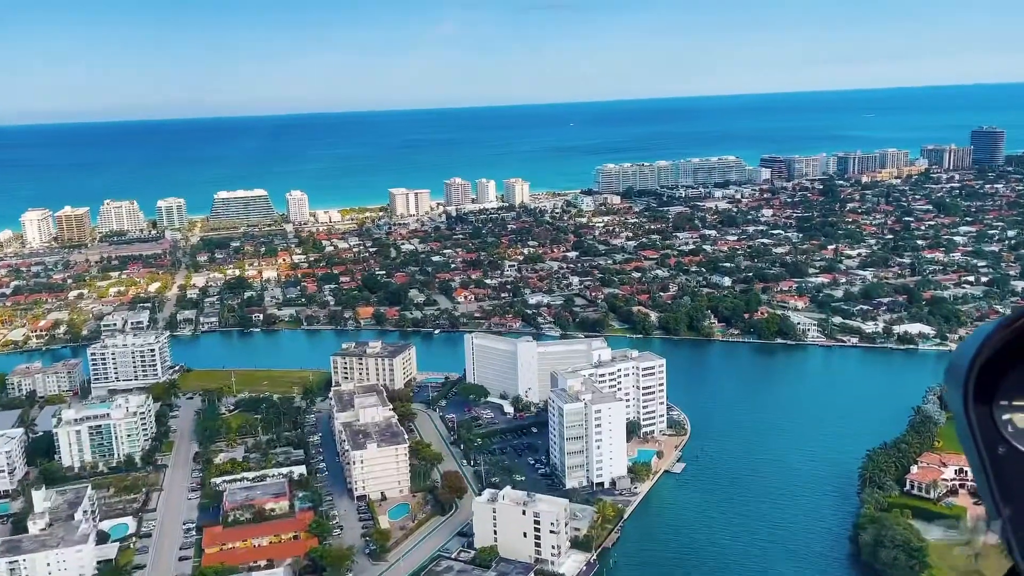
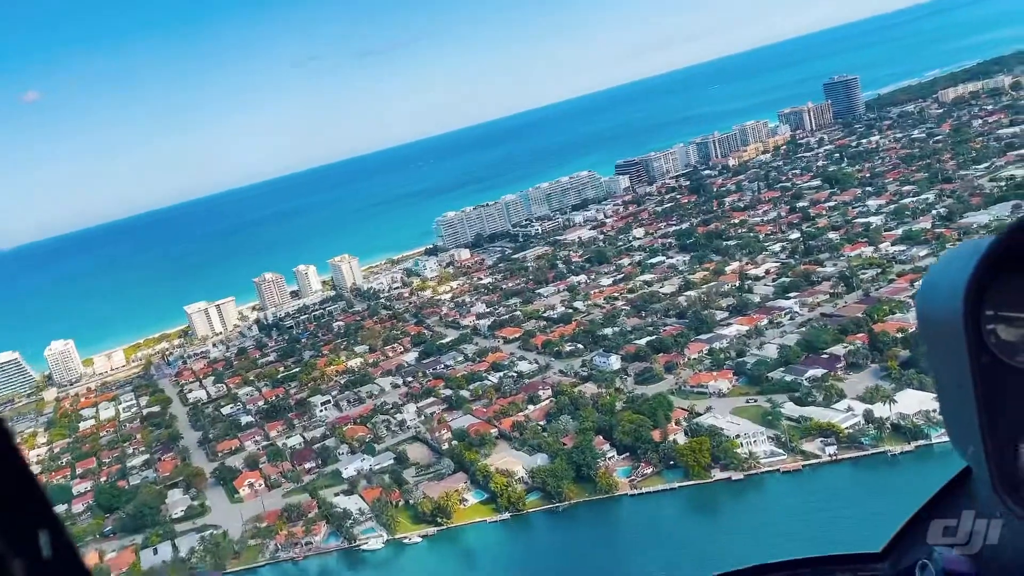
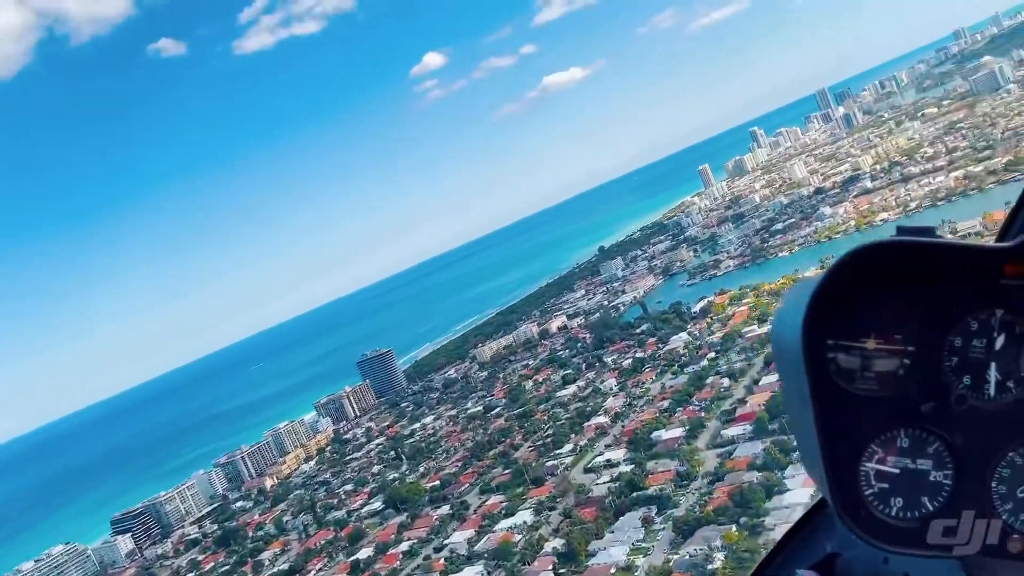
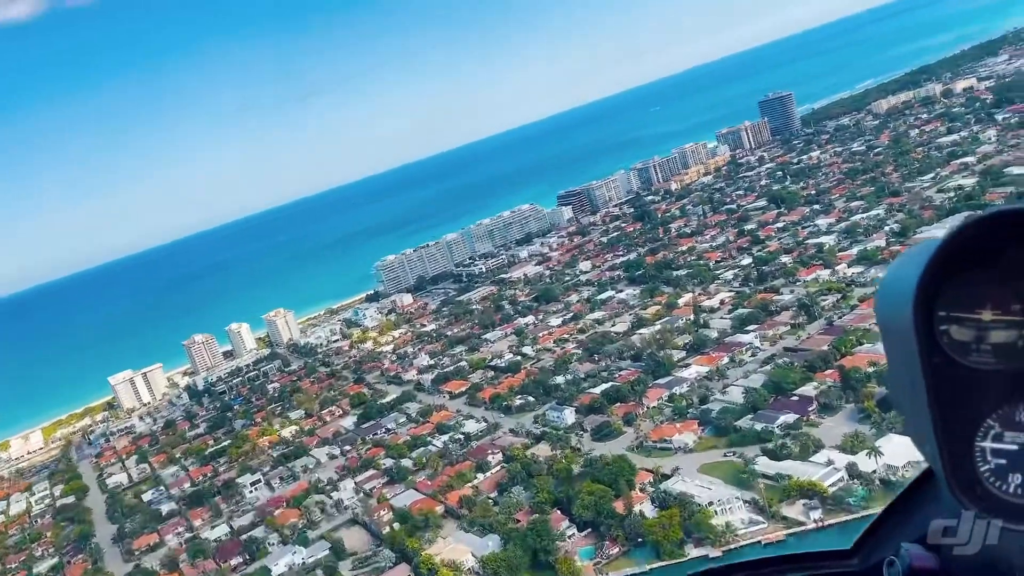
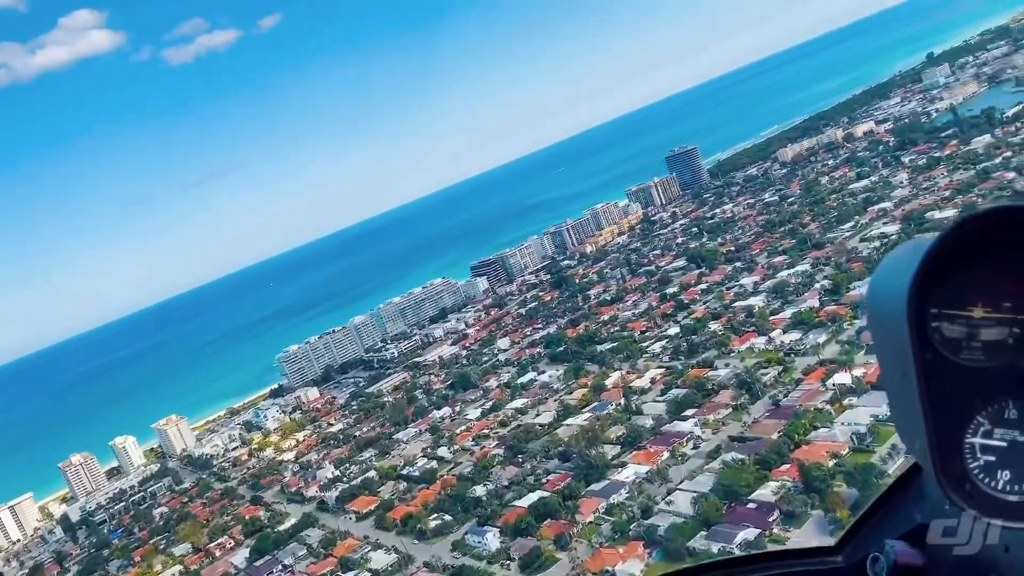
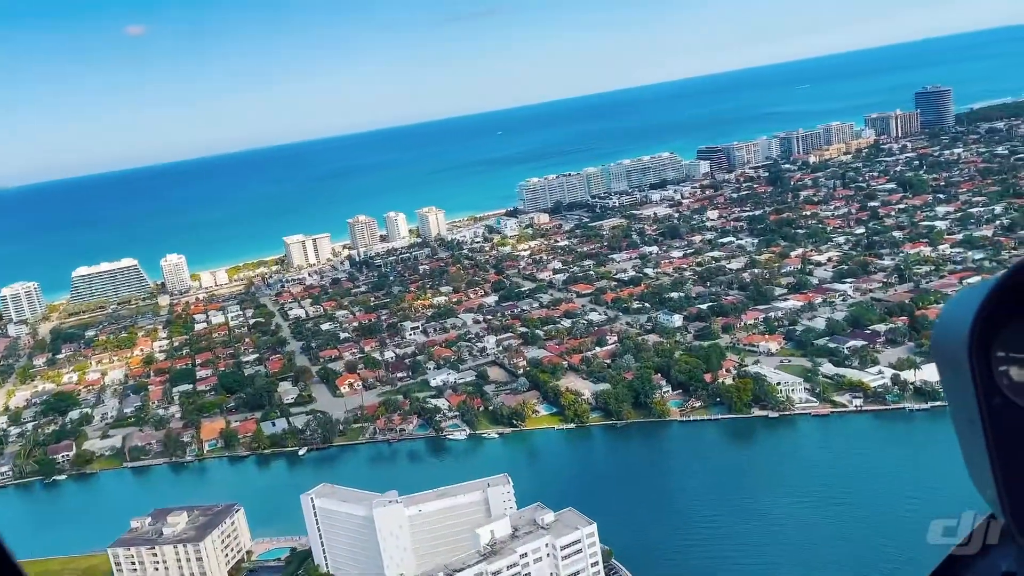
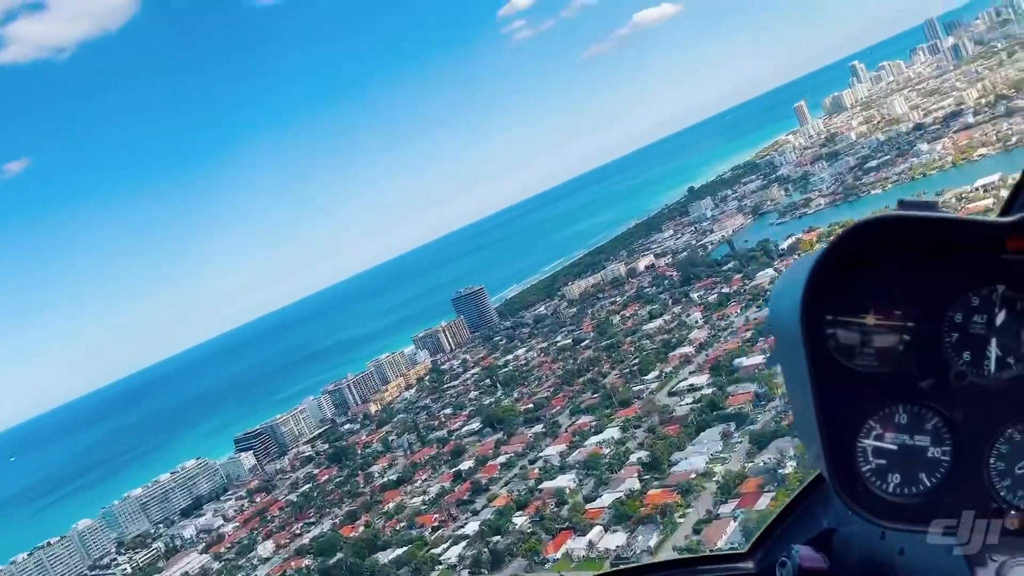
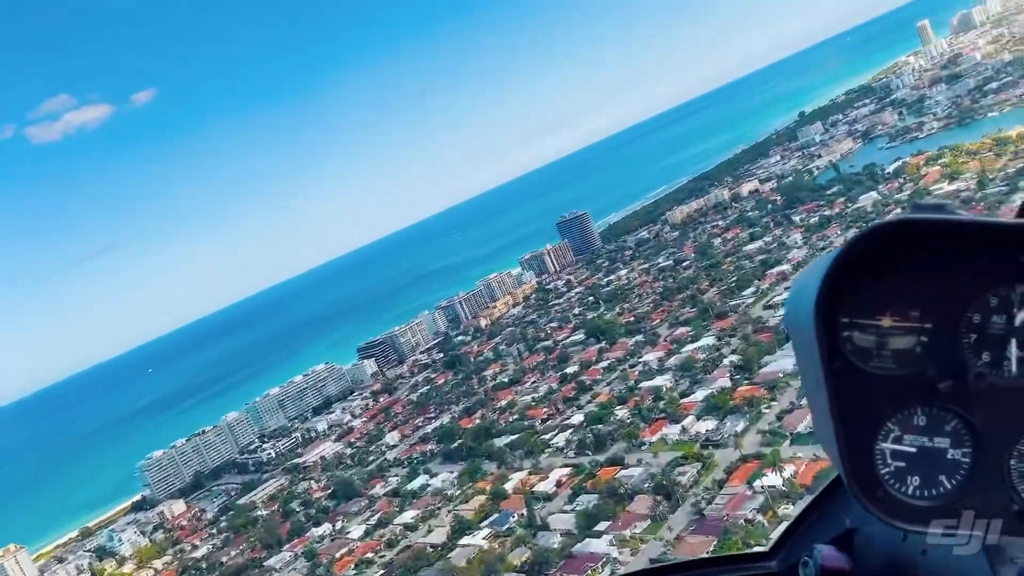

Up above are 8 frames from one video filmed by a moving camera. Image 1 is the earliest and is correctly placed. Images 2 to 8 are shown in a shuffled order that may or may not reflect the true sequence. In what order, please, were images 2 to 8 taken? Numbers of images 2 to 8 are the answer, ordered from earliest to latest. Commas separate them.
6, 2, 4, 5, 8, 7, 3
